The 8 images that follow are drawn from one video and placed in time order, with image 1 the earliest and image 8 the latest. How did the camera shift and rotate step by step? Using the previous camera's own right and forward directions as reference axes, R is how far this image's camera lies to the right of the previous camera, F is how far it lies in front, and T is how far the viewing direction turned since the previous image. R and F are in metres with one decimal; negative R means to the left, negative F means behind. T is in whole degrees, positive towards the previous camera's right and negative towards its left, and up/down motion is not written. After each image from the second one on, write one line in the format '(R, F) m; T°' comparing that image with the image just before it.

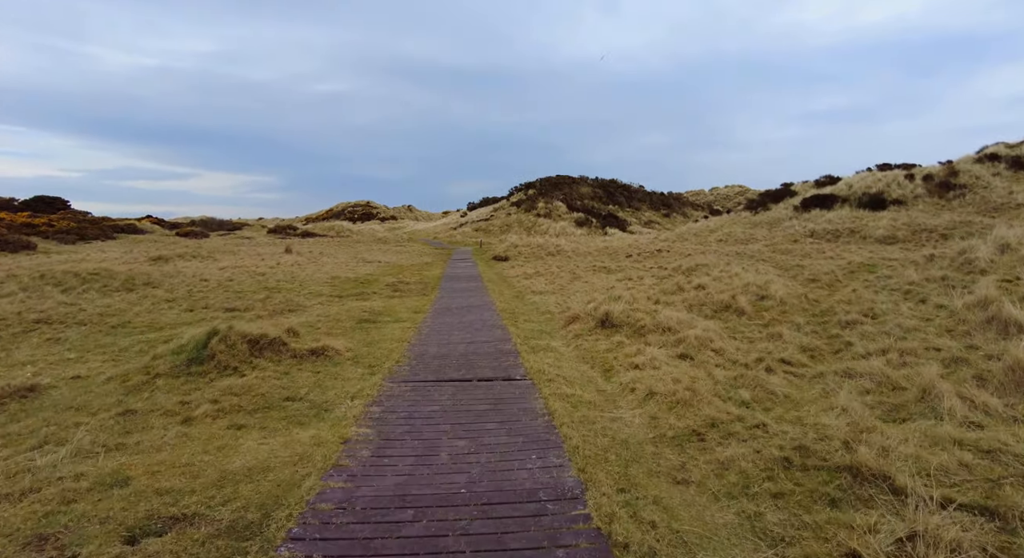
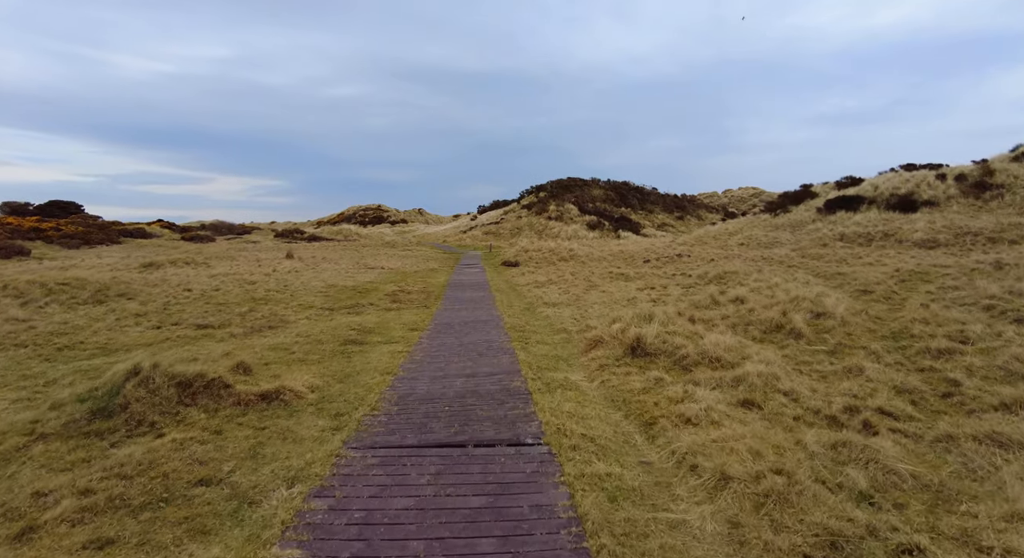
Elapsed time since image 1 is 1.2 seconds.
(0.0, +1.8) m; -1°
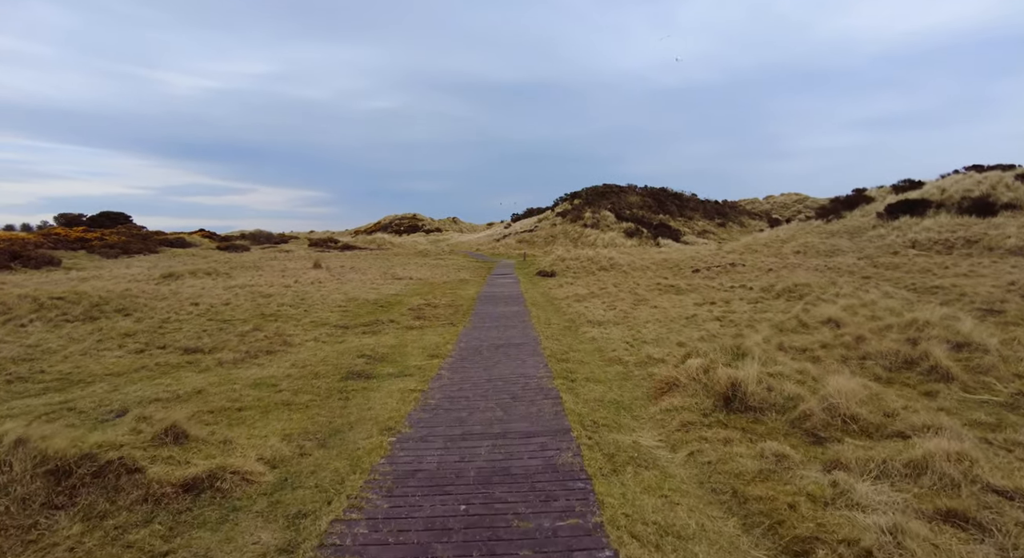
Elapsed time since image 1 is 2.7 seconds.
(-0.2, +2.2) m; -4°
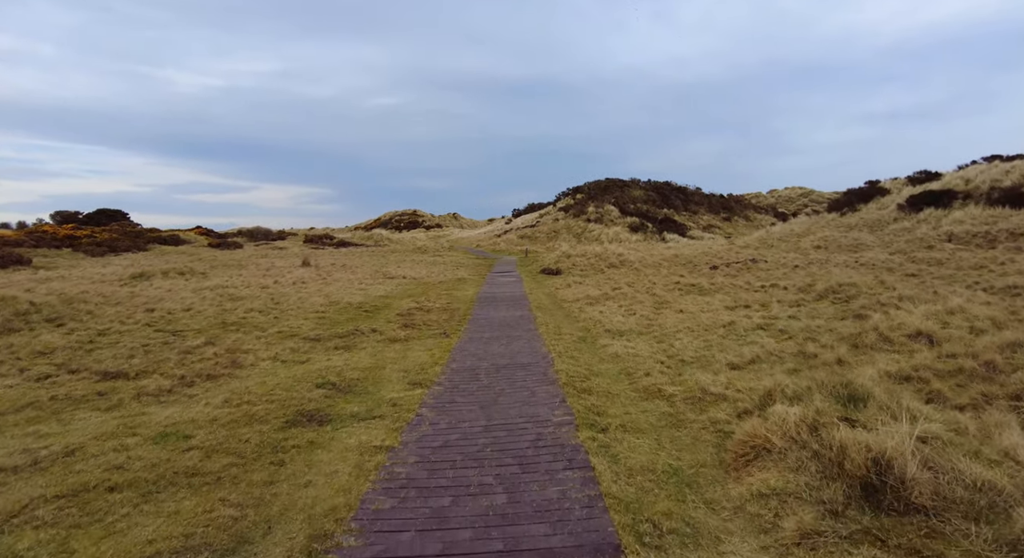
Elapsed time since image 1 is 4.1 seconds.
(-0.1, +2.4) m; 0°
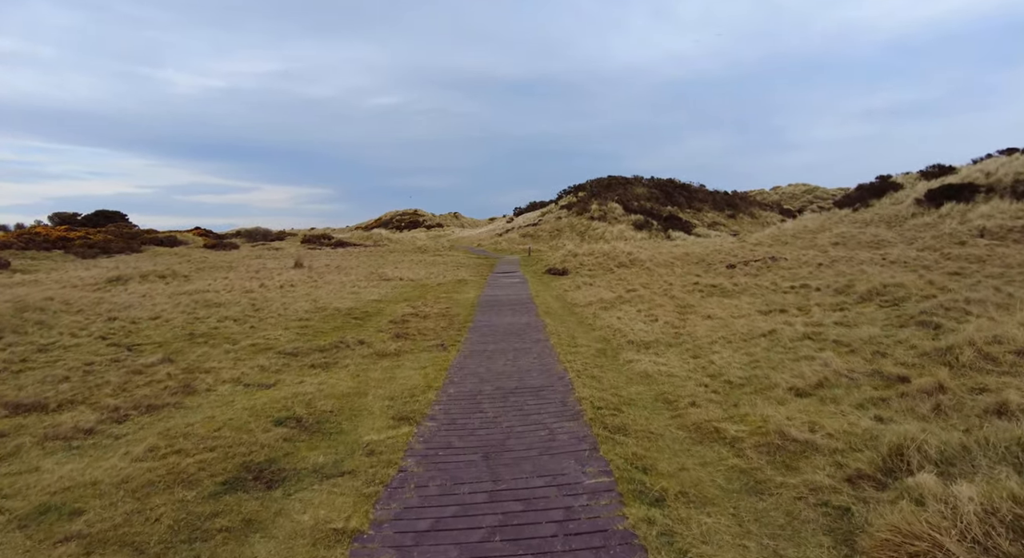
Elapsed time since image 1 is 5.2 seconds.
(-0.1, +1.7) m; 0°
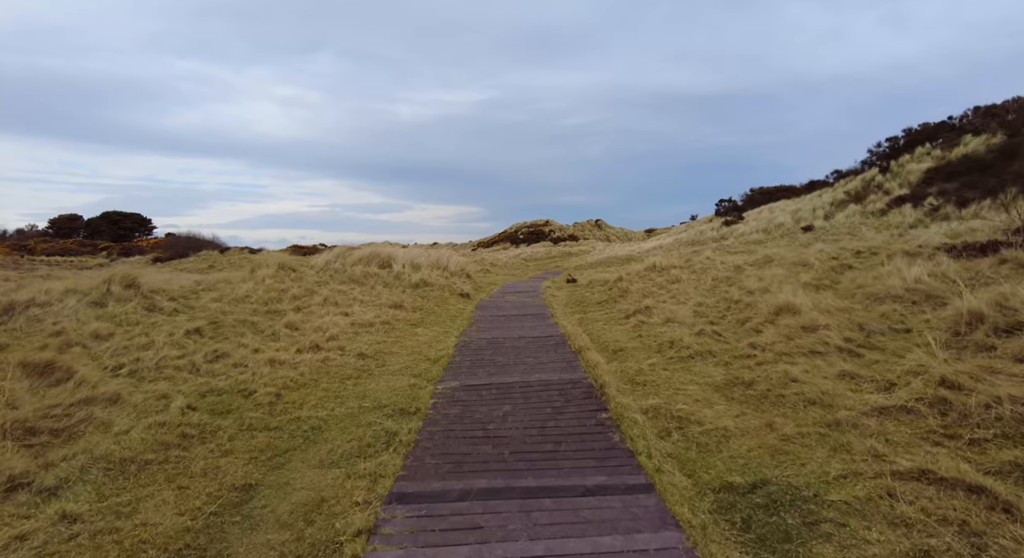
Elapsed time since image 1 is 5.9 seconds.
(+0.5, +1.3) m; -2°
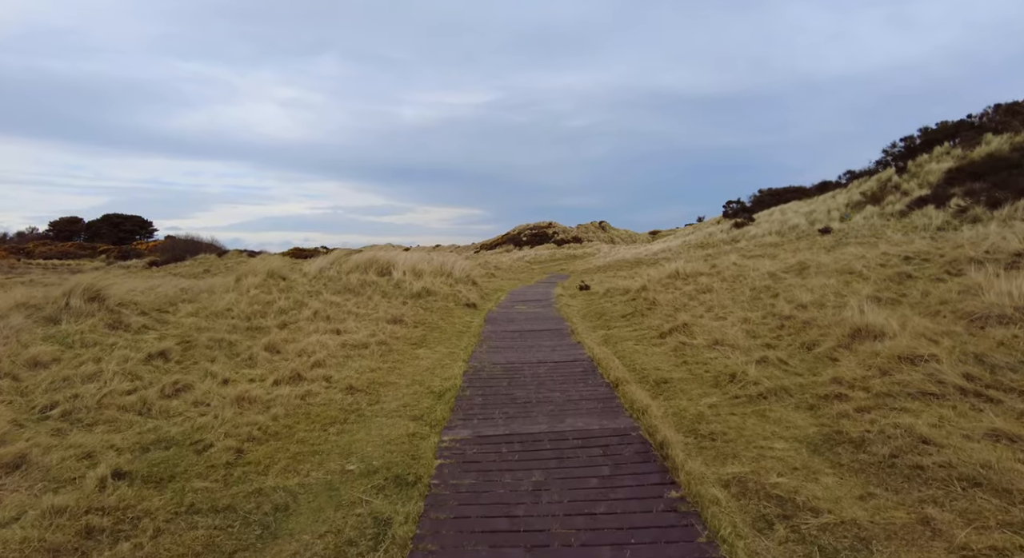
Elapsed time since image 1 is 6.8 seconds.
(-0.3, +1.5) m; 0°
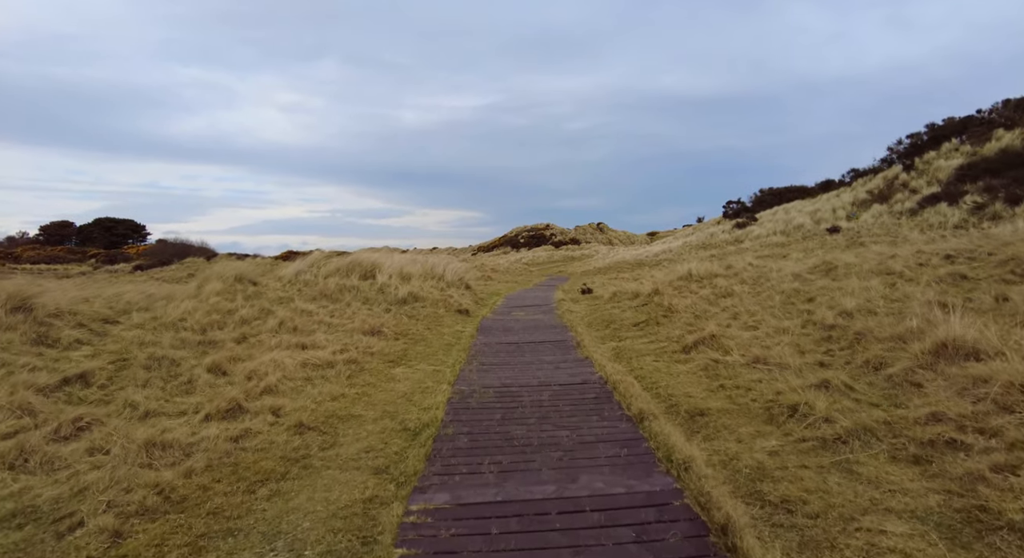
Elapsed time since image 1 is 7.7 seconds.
(0.0, +1.5) m; 0°
